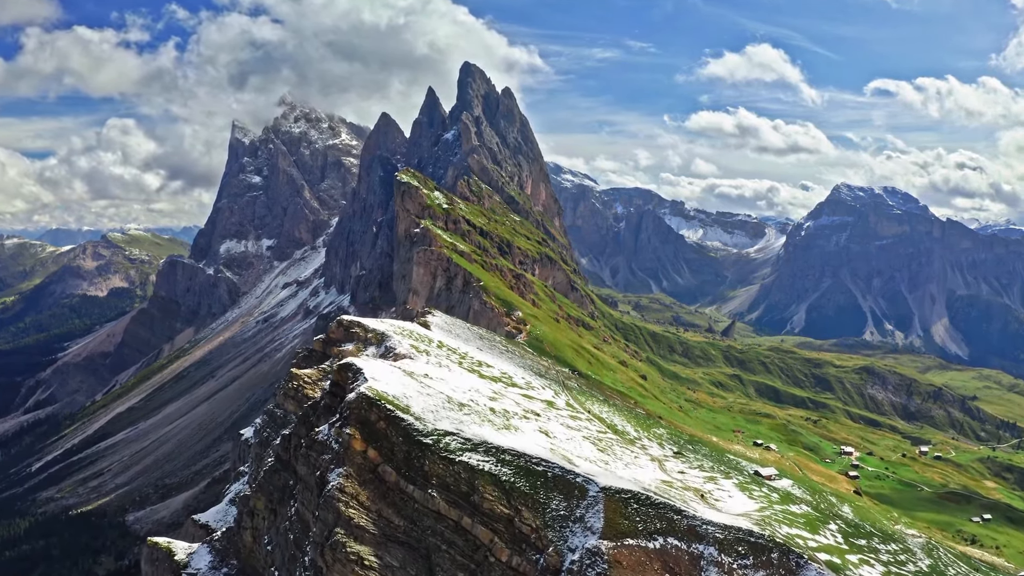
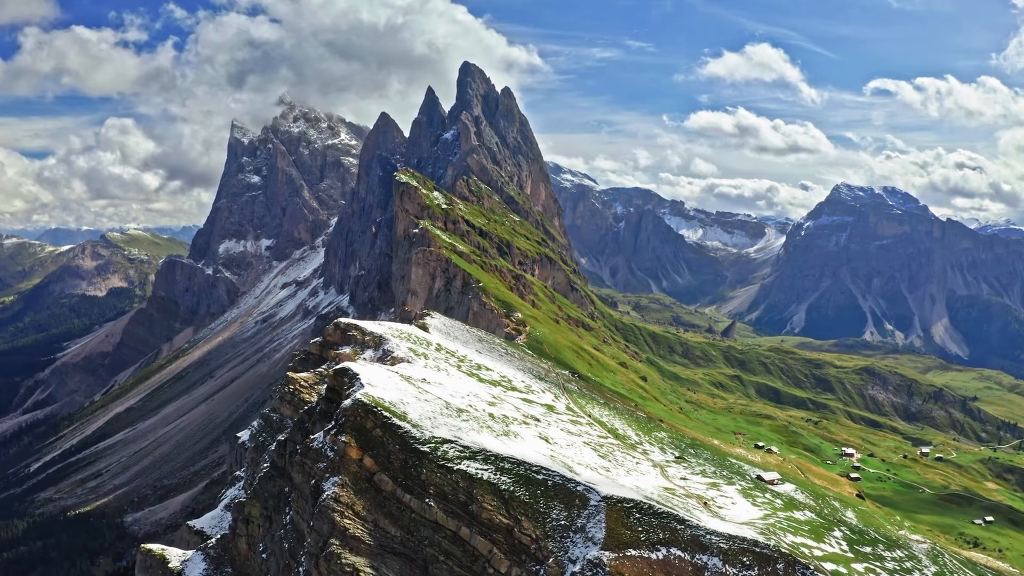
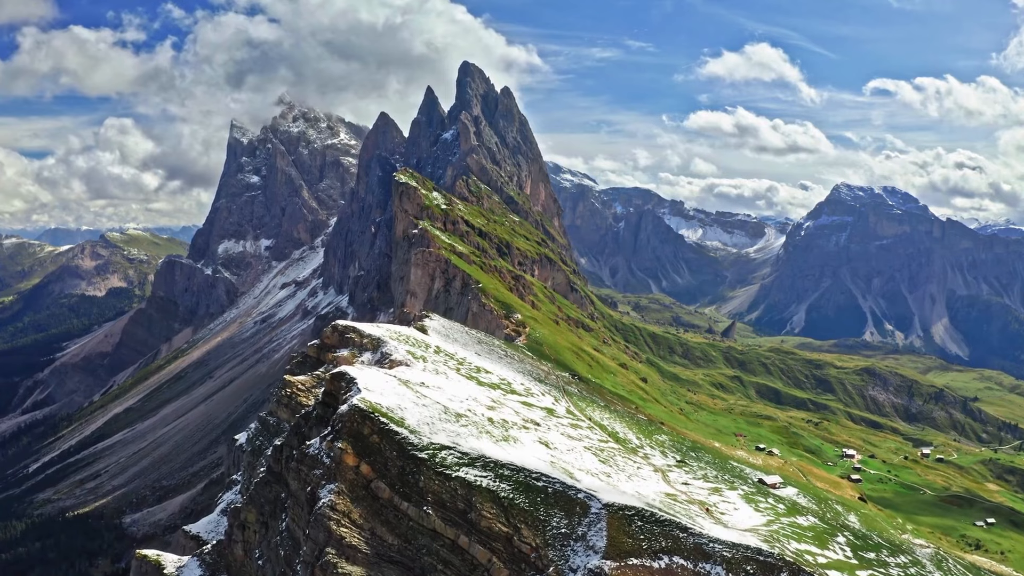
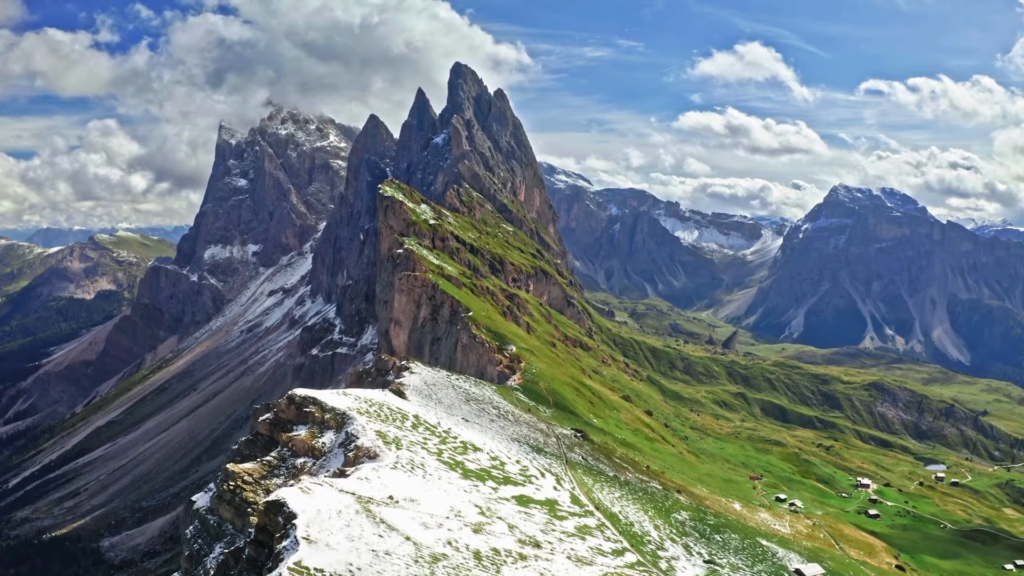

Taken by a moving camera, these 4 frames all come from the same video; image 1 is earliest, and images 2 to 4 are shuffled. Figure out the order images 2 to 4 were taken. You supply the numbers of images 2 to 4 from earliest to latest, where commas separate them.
2, 3, 4
